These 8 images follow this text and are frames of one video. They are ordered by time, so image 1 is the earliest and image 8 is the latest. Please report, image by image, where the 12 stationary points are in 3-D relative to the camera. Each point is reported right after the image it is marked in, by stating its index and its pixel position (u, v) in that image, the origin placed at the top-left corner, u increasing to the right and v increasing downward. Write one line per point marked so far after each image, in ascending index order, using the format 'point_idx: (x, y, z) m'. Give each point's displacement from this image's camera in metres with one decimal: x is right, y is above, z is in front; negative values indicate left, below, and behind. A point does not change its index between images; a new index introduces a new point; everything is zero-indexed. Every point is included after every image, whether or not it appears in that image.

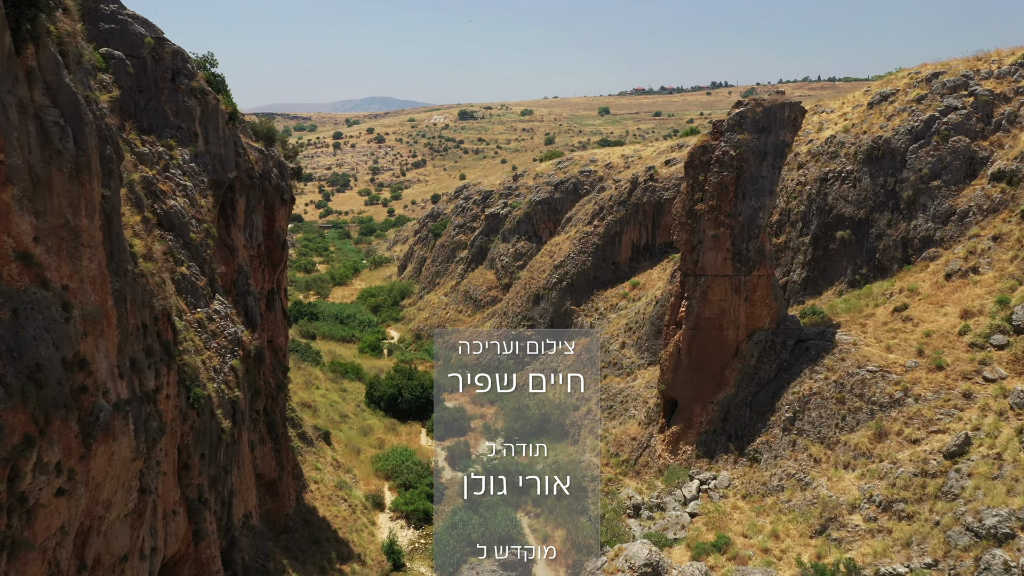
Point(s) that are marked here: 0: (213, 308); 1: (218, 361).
0: (-4.0, -0.3, +10.9) m
1: (-3.7, -0.9, +10.4) m
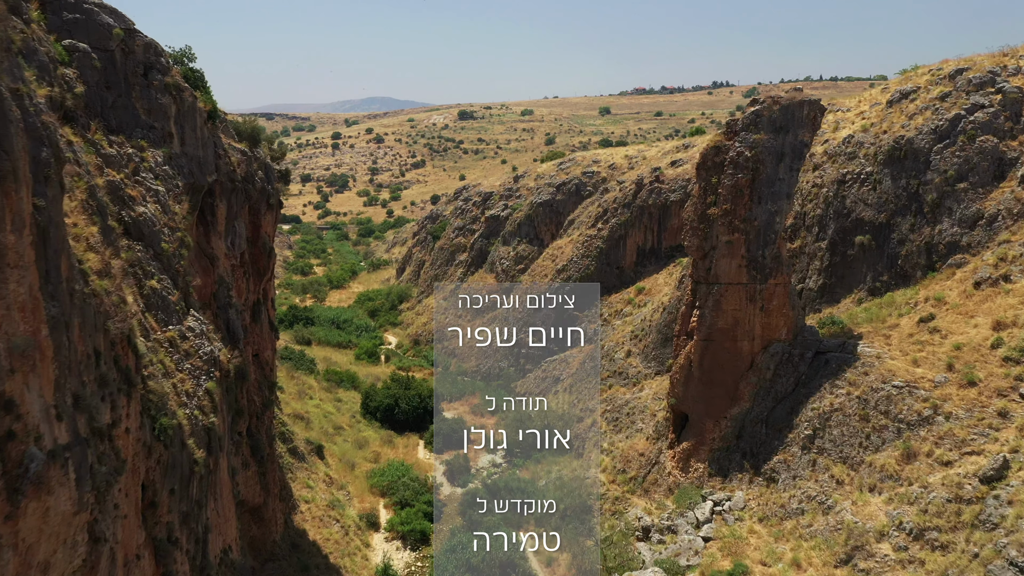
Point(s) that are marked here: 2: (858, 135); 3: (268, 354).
0: (-3.9, -0.5, +9.9) m
1: (-3.7, -1.1, +9.5) m
2: (+8.2, +3.6, +19.5) m
3: (-4.4, -1.2, +14.7) m
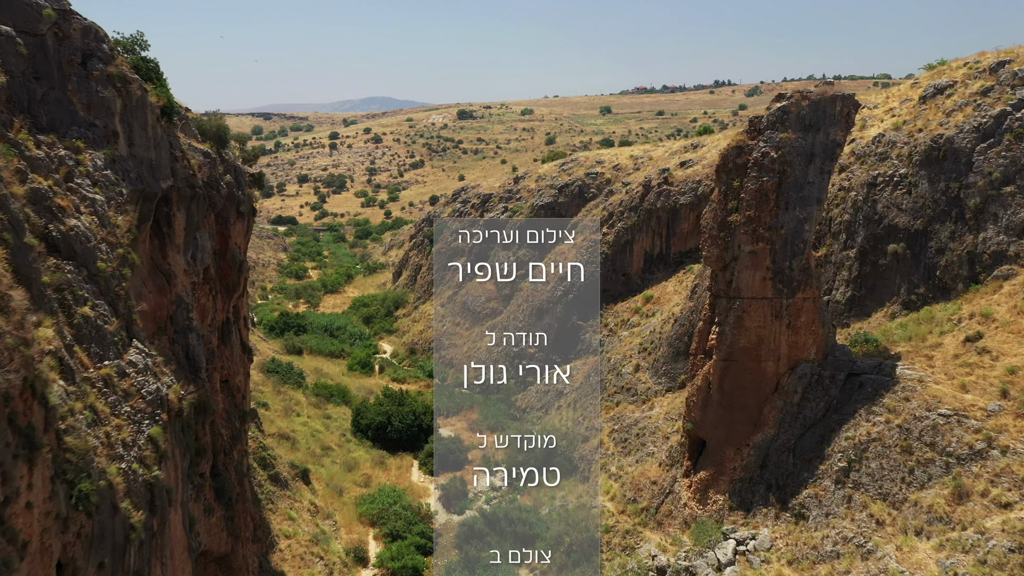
0: (-3.9, -0.7, +8.4) m
1: (-3.7, -1.4, +7.9) m
2: (+8.2, +3.4, +17.9) m
3: (-4.4, -1.5, +13.1) m
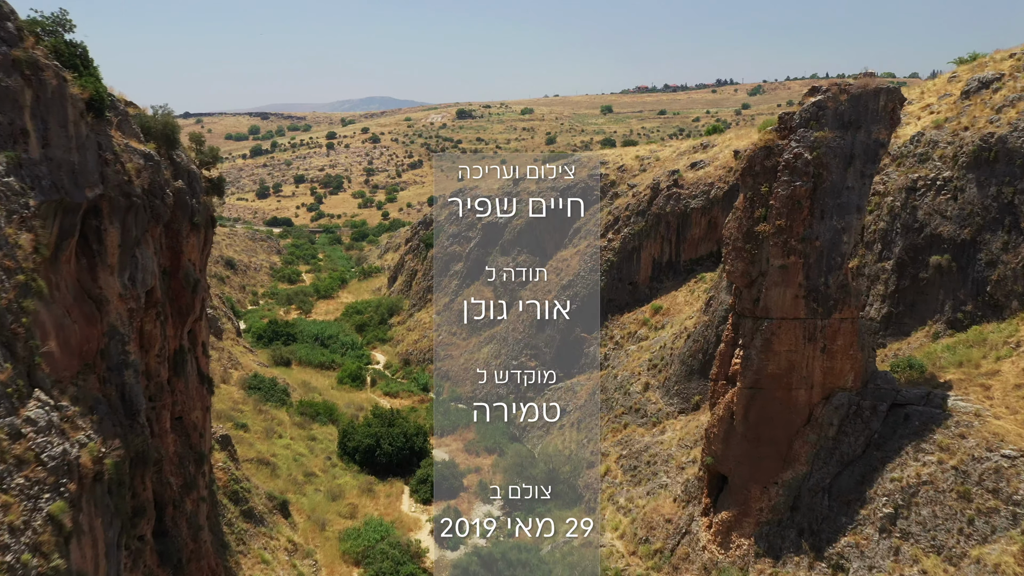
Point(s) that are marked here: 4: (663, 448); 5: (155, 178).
0: (-4.0, -1.0, +6.7) m
1: (-3.7, -1.7, +6.2) m
2: (+8.2, +3.1, +16.2) m
3: (-4.4, -1.8, +11.4) m
4: (+3.3, -3.5, +17.8) m
5: (-4.2, +1.3, +9.8) m
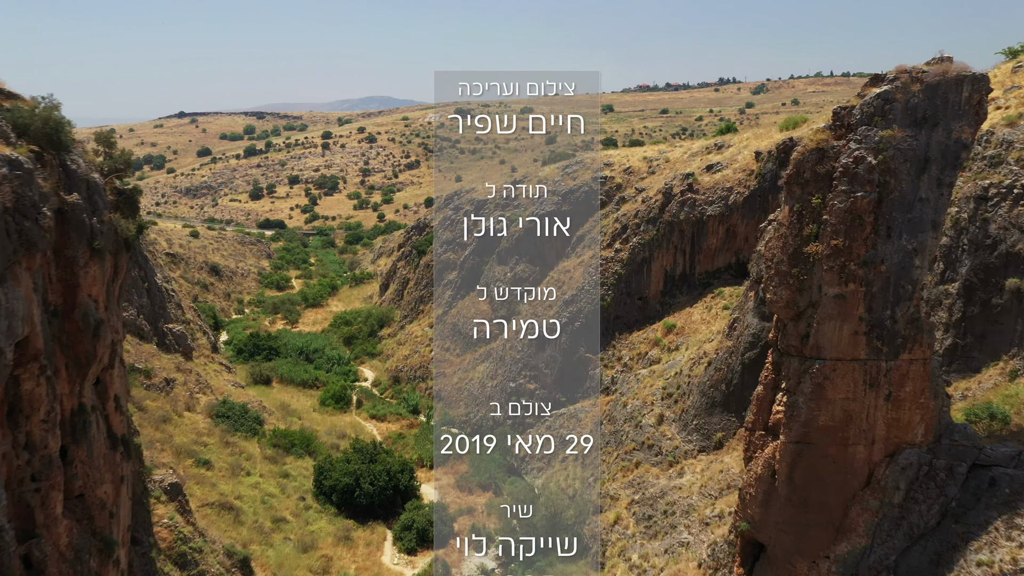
0: (-4.0, -1.5, +4.3) m
1: (-3.8, -2.1, +3.8) m
2: (+8.1, +2.6, +13.8) m
3: (-4.5, -2.2, +9.1) m
4: (+3.2, -3.9, +15.5) m
5: (-4.3, +0.9, +7.4) m
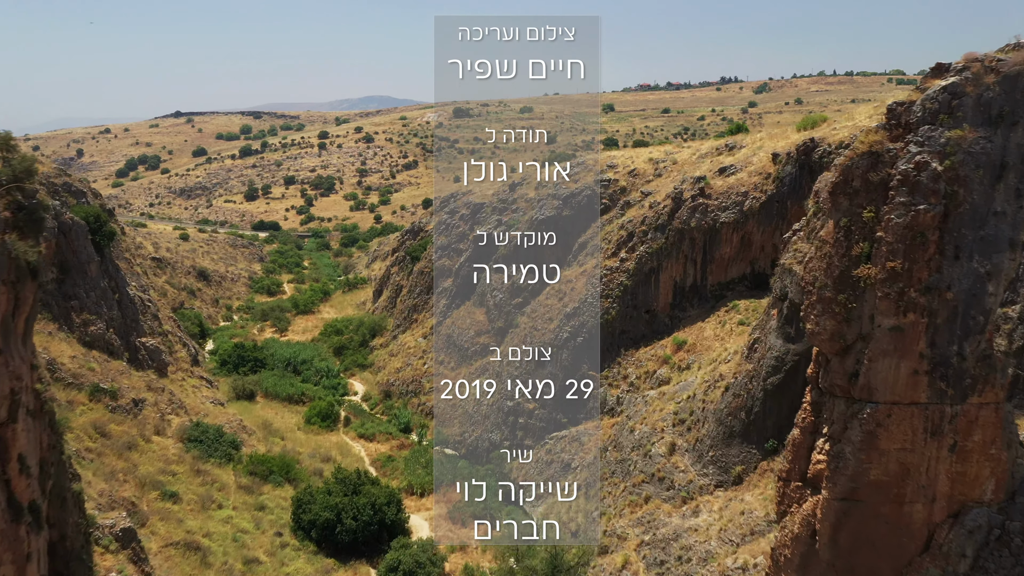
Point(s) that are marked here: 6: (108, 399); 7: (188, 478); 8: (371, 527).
0: (-4.1, -1.8, +2.6) m
1: (-3.9, -2.5, +2.2) m
2: (+8.1, +2.3, +12.2) m
3: (-4.5, -2.6, +7.4) m
4: (+3.1, -4.2, +13.8) m
5: (-4.4, +0.5, +5.7) m
6: (-9.5, -2.6, +19.4) m
7: (-7.1, -4.1, +18.0) m
8: (-3.0, -5.0, +17.6) m
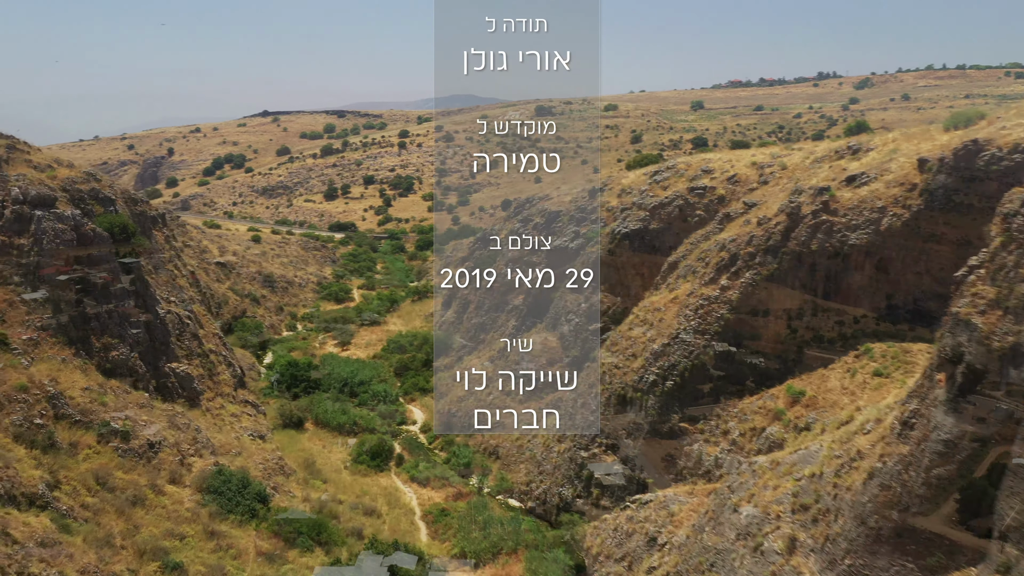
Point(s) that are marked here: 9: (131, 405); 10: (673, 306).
0: (-4.3, -2.4, -0.4) m
1: (-4.1, -3.1, -0.8) m
2: (+8.8, +1.5, +7.9) m
3: (-4.3, -3.2, +4.4) m
4: (+4.0, -5.0, +10.0) m
5: (-4.2, -0.1, +2.7) m
6: (-8.1, -3.1, +16.9) m
7: (-5.8, -4.7, +15.3) m
8: (-1.8, -5.7, +14.5) m
9: (-8.5, -2.6, +18.3) m
10: (+3.7, -0.3, +20.0) m
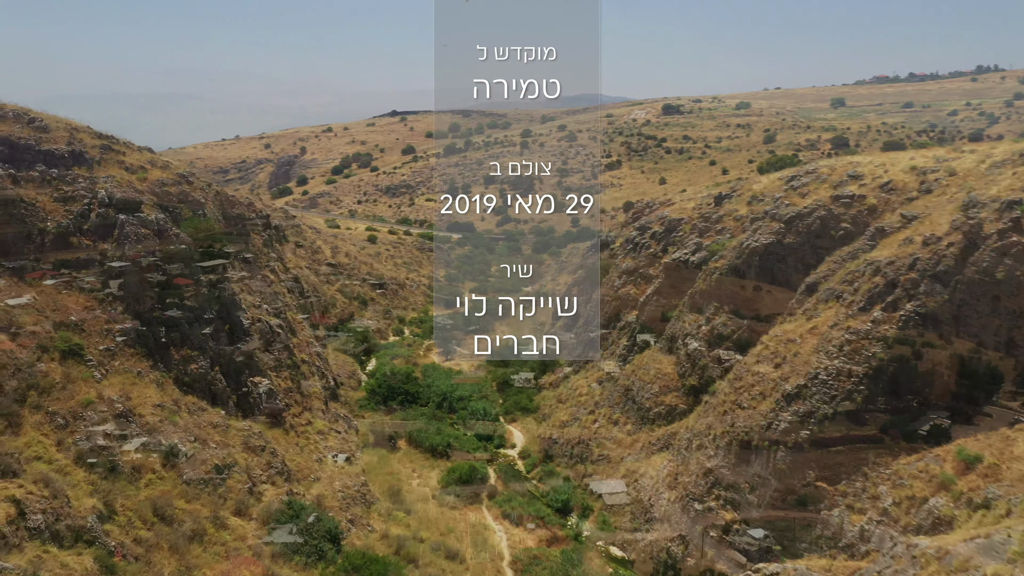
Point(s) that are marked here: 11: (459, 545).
0: (-5.0, -2.7, -1.9) m
1: (-4.9, -3.4, -2.4) m
2: (+9.3, +0.8, +4.3) m
3: (-4.3, -3.5, +2.8) m
4: (+4.6, -5.5, +7.1) m
5: (-4.4, -0.4, +1.1) m
6: (-6.2, -3.4, +15.6) m
7: (-4.3, -5.0, +13.7) m
8: (-0.4, -6.1, +12.4) m
9: (-6.4, -2.8, +17.1) m
10: (+6.0, -0.9, +17.0) m
11: (-1.2, -5.5, +17.6) m
